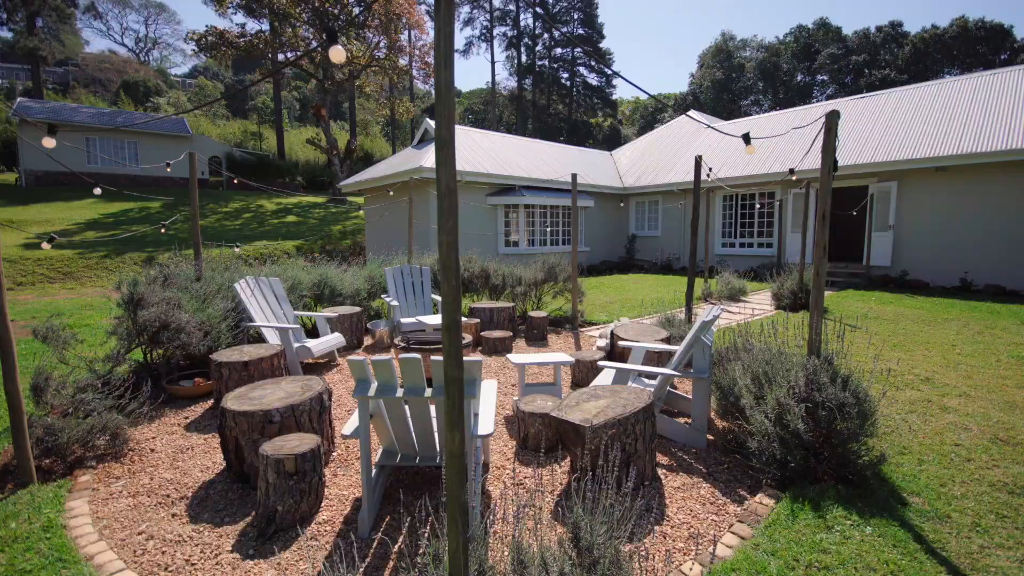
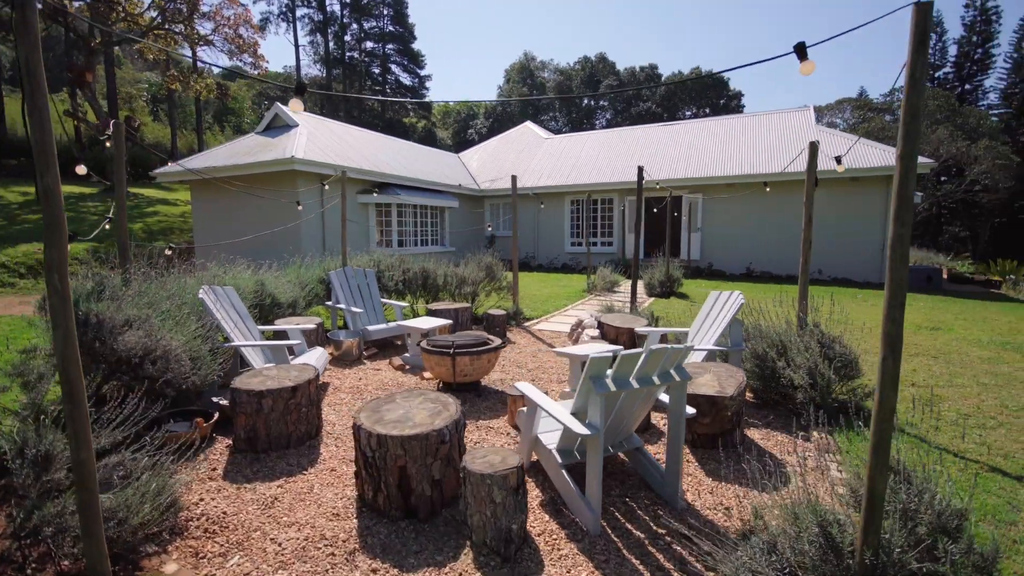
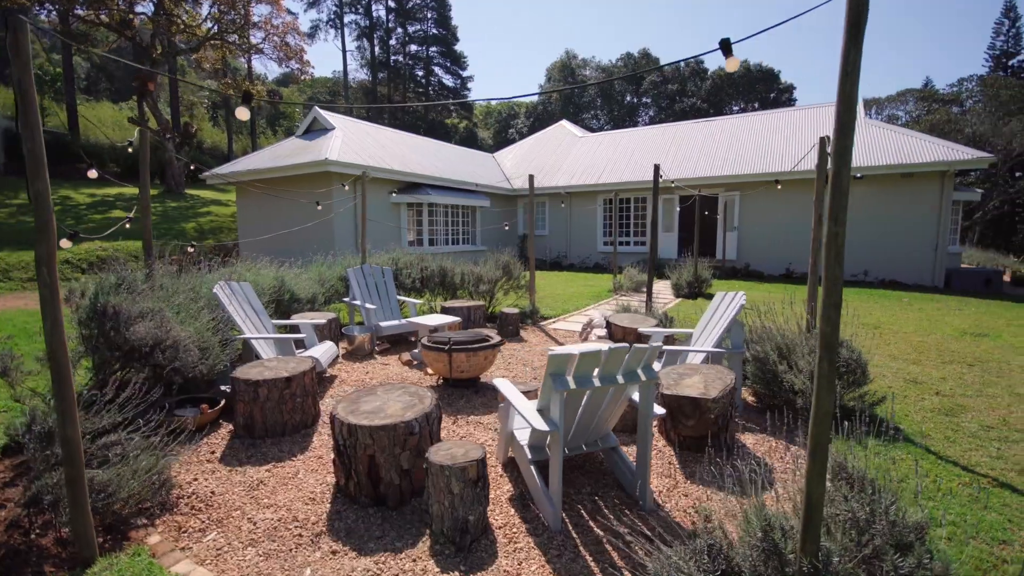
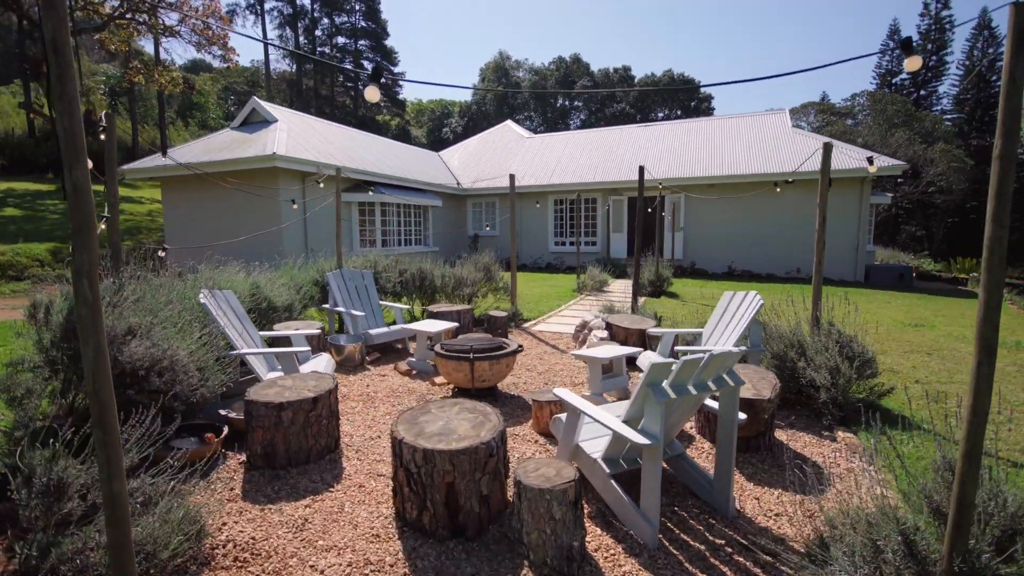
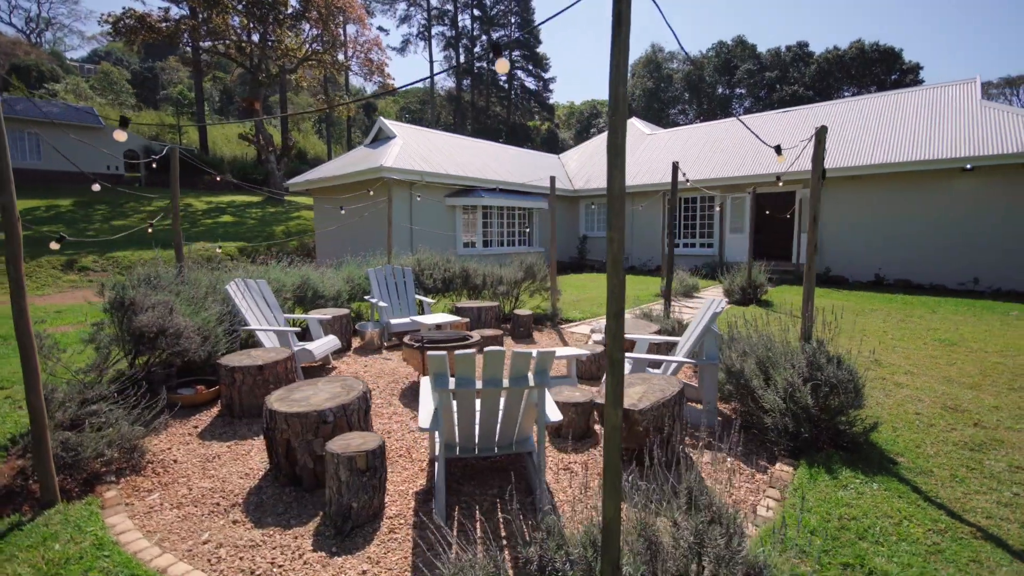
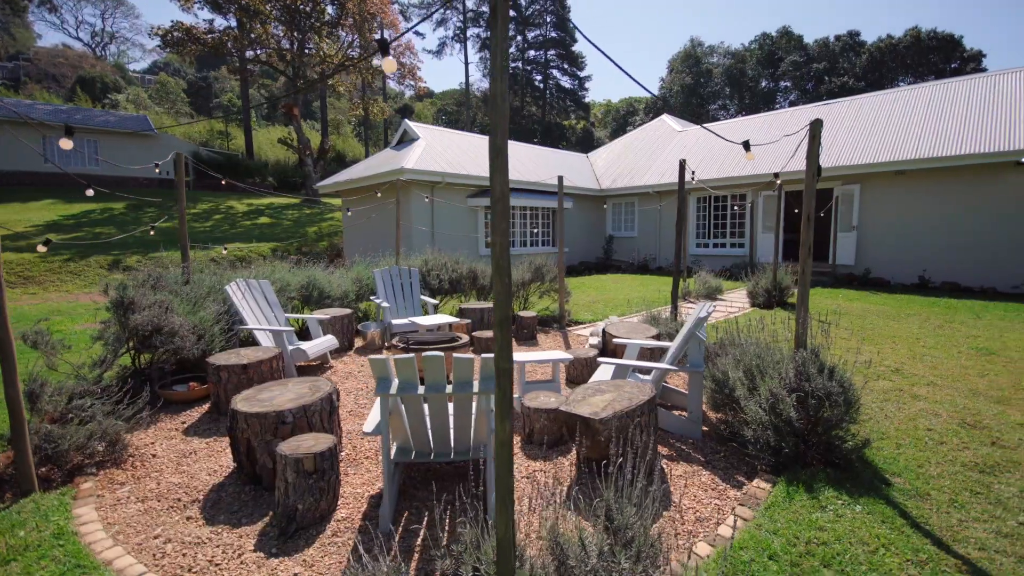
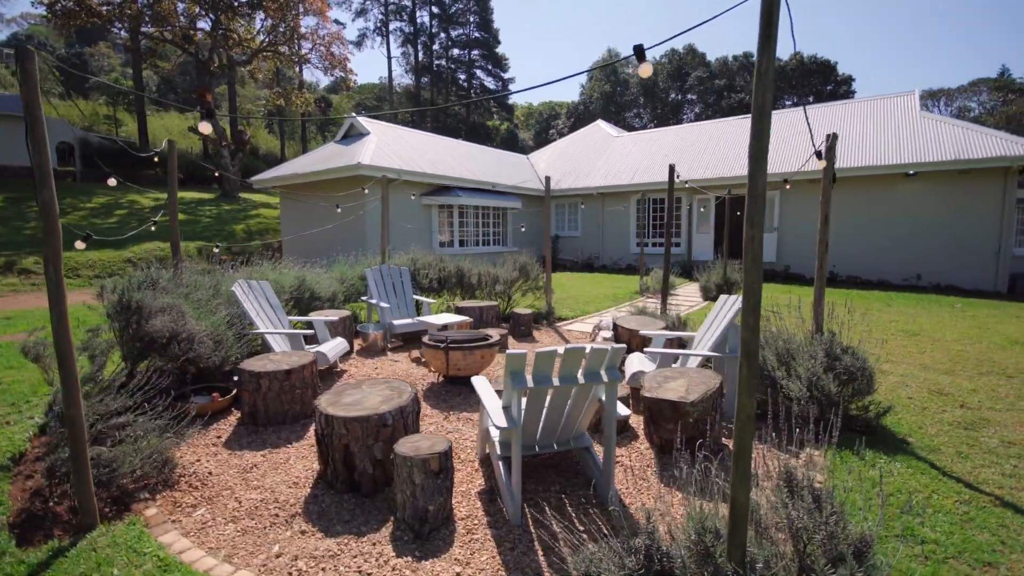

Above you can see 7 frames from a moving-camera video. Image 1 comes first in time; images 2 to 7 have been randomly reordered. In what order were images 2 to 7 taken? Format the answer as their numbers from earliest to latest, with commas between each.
6, 5, 7, 3, 2, 4
